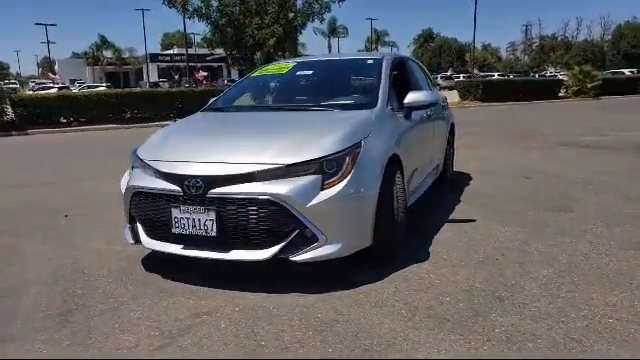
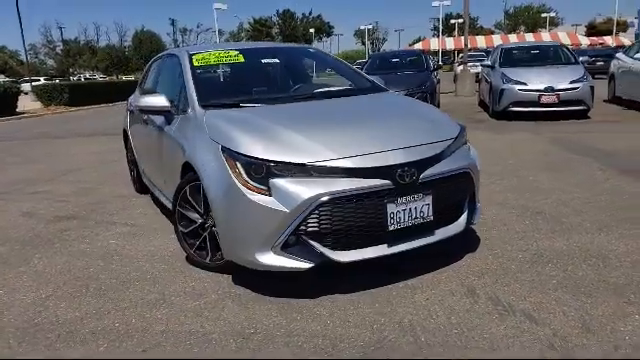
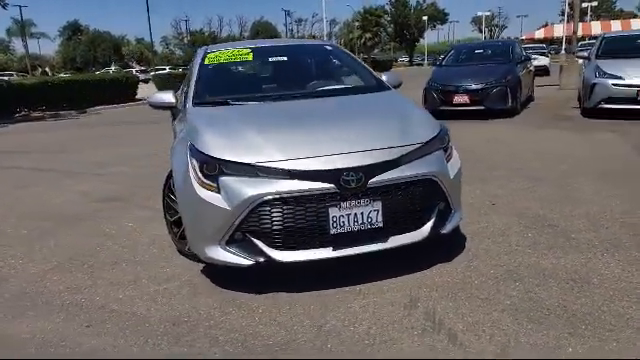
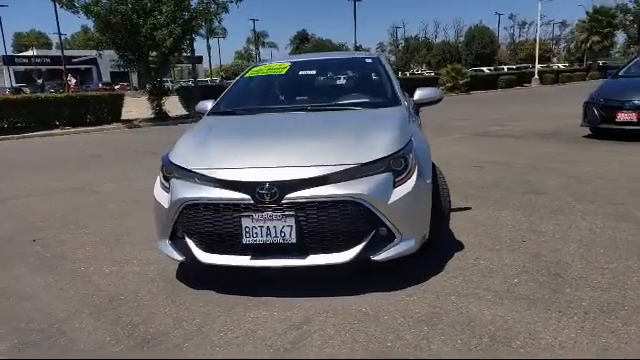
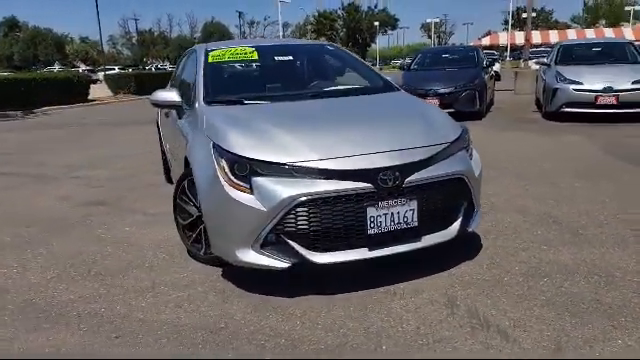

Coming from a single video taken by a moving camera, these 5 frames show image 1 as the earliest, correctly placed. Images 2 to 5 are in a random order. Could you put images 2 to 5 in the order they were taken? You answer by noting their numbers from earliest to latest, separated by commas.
4, 3, 5, 2
